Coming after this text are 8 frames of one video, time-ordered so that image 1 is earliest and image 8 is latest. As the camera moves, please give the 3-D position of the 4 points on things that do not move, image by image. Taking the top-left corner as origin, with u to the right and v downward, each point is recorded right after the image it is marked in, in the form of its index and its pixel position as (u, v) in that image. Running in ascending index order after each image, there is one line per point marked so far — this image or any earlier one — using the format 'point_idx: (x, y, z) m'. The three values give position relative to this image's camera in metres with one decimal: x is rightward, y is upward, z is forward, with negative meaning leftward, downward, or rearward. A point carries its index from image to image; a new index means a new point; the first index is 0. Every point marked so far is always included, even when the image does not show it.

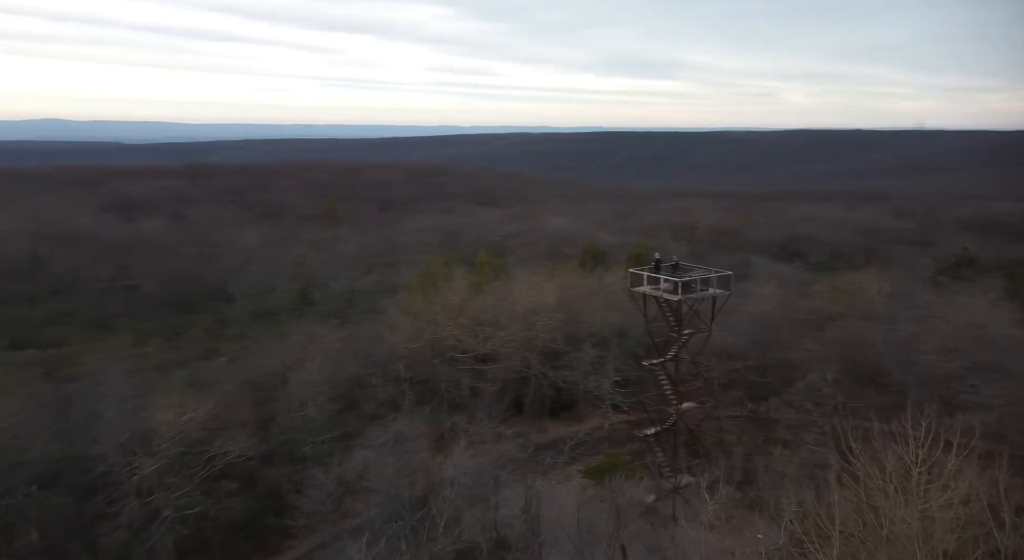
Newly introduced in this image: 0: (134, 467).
0: (-5.2, -2.6, +10.8) m
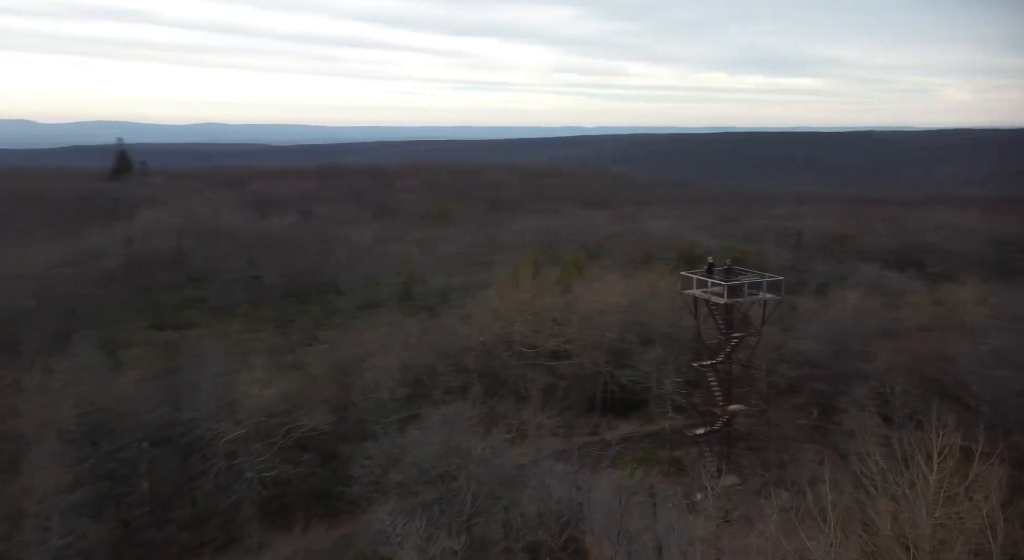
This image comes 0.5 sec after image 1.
0: (-4.6, -2.5, +12.5) m
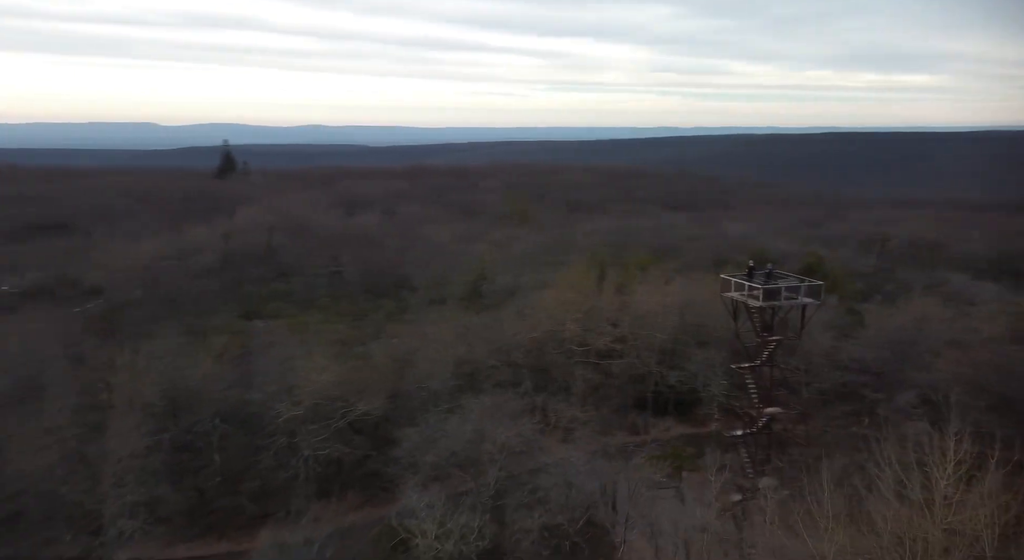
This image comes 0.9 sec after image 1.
0: (-3.9, -2.4, +13.7) m
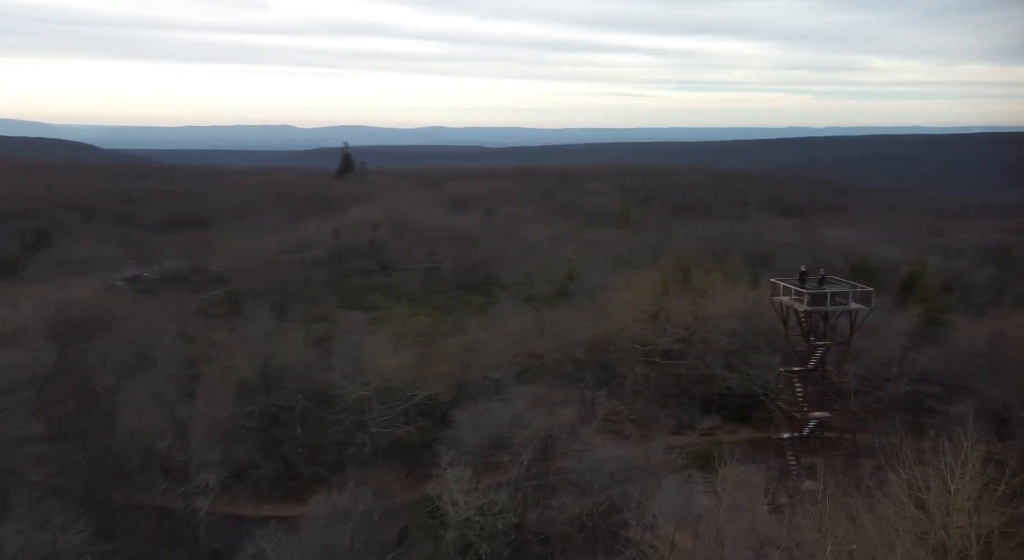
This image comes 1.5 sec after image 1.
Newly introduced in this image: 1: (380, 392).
0: (-3.0, -2.2, +15.2) m
1: (-2.5, -2.2, +15.1) m
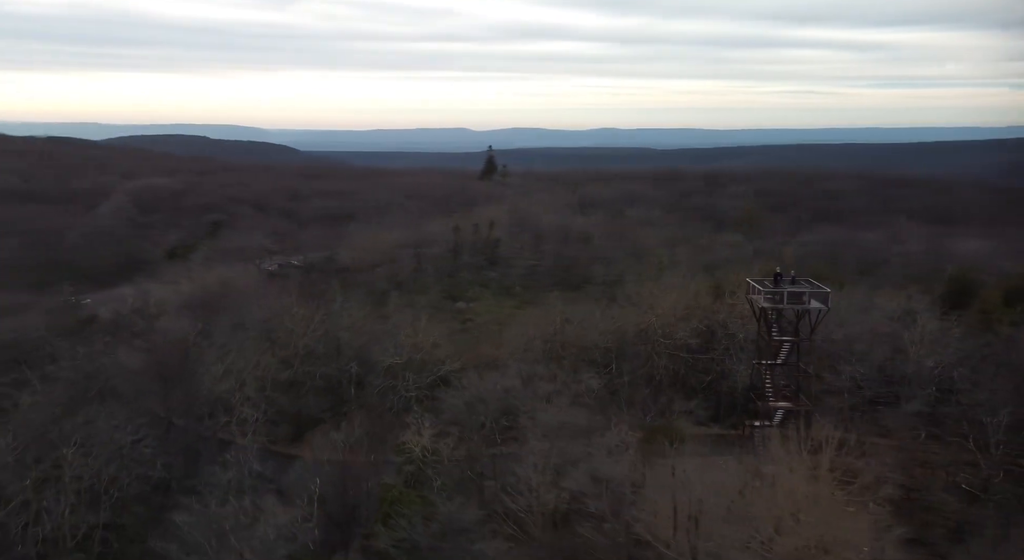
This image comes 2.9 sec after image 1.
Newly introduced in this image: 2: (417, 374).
0: (-2.8, -2.0, +18.3) m
1: (-2.3, -1.9, +18.1) m
2: (-2.2, -2.2, +18.1) m
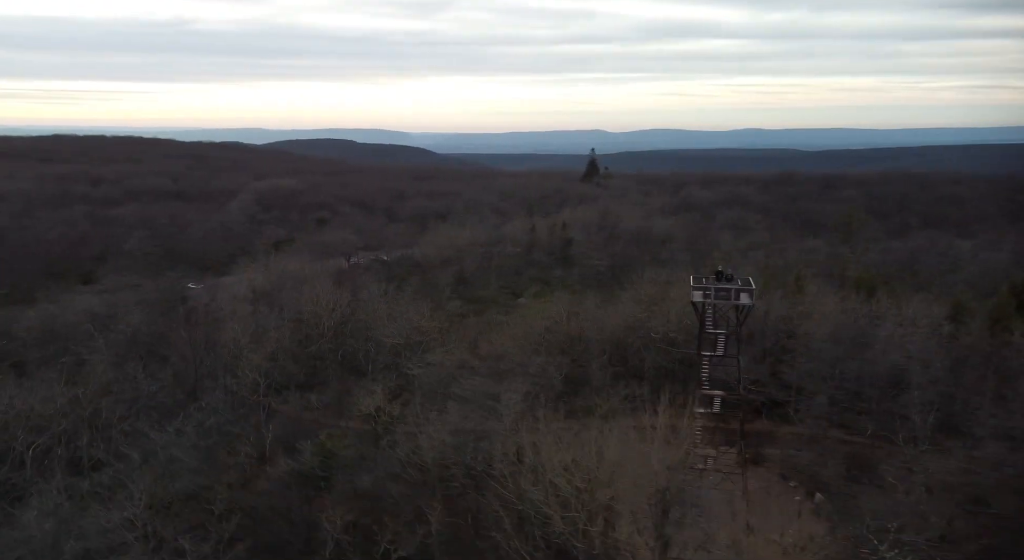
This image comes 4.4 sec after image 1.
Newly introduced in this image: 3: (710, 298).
0: (-3.0, -1.7, +20.8) m
1: (-2.6, -1.7, +20.6) m
2: (-2.5, -2.0, +20.5) m
3: (+4.1, -0.4, +15.9) m
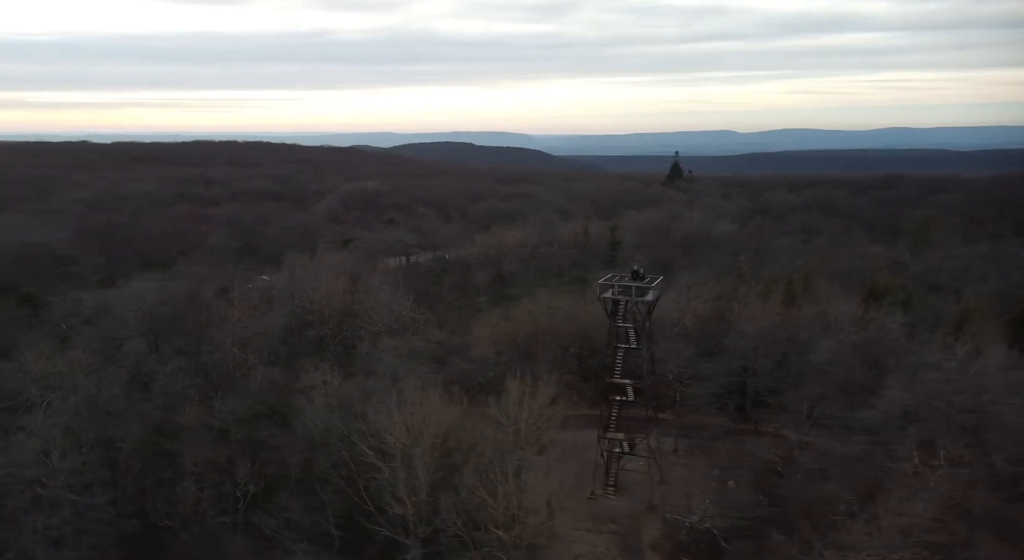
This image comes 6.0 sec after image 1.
0: (-3.9, -1.6, +23.4) m
1: (-3.5, -1.5, +23.1) m
2: (-3.4, -1.8, +23.0) m
3: (+2.4, -0.4, +17.4) m
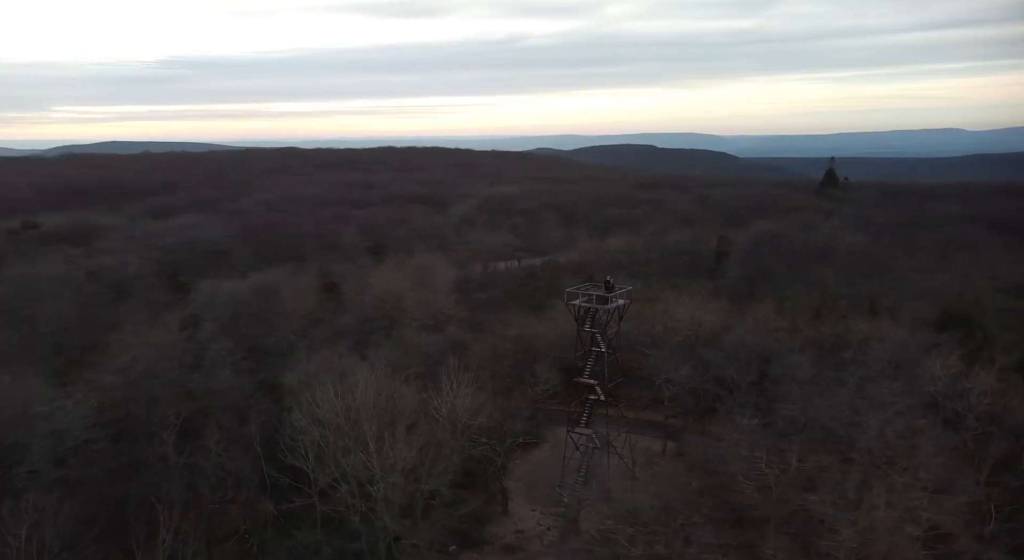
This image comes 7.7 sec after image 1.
0: (-2.8, -1.6, +26.5) m
1: (-2.6, -1.6, +26.1) m
2: (-2.5, -1.9, +26.0) m
3: (+1.8, -0.7, +19.1) m
